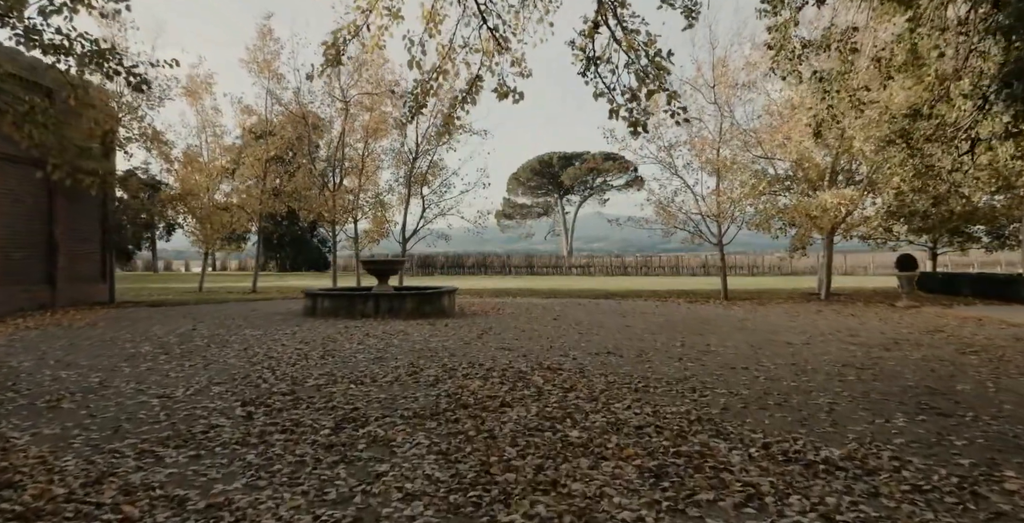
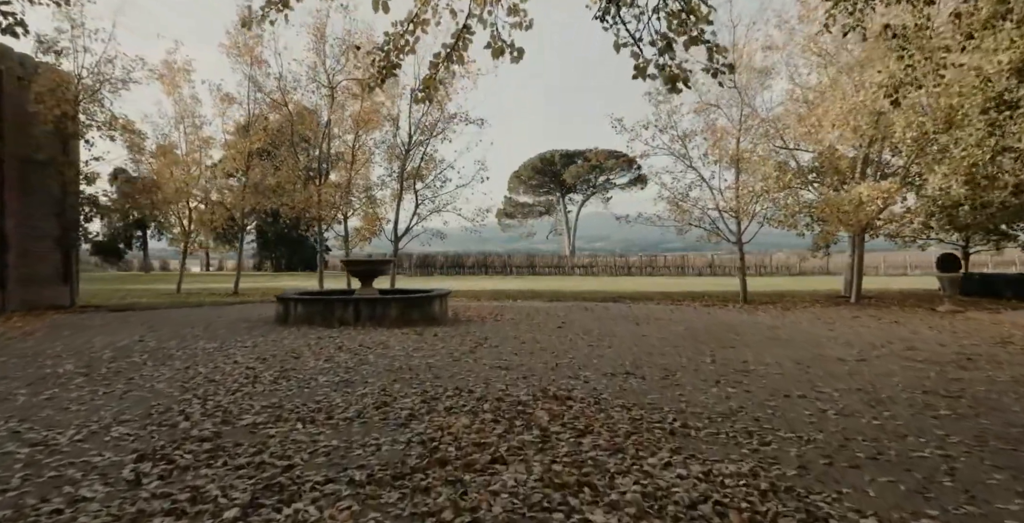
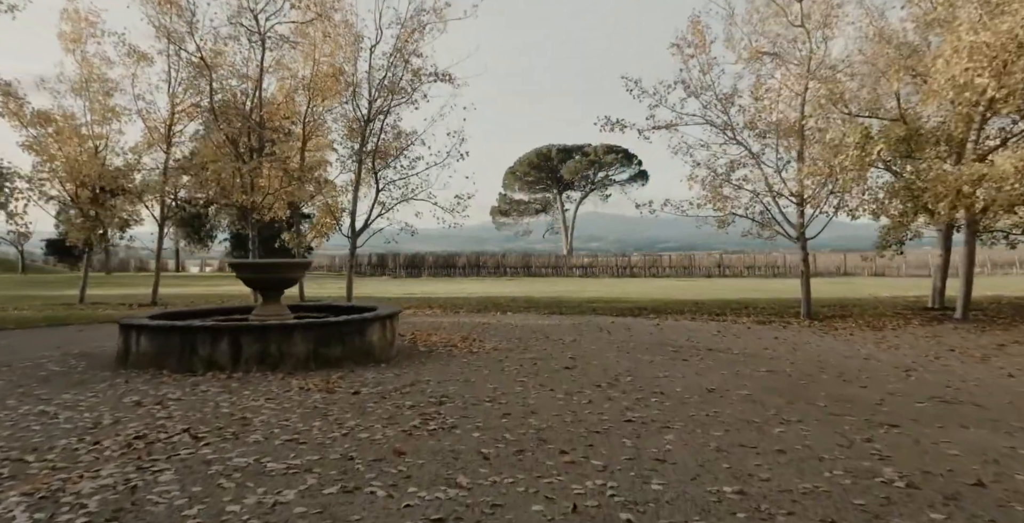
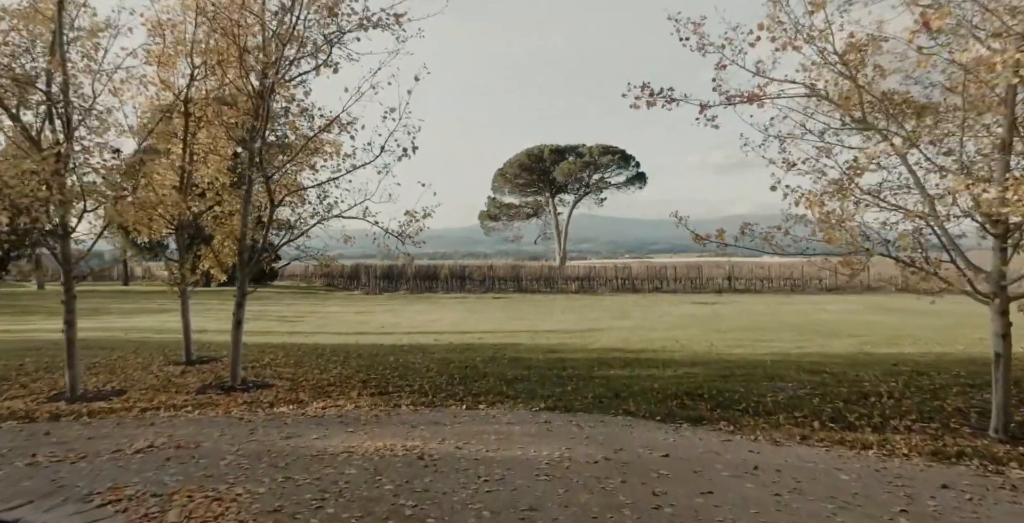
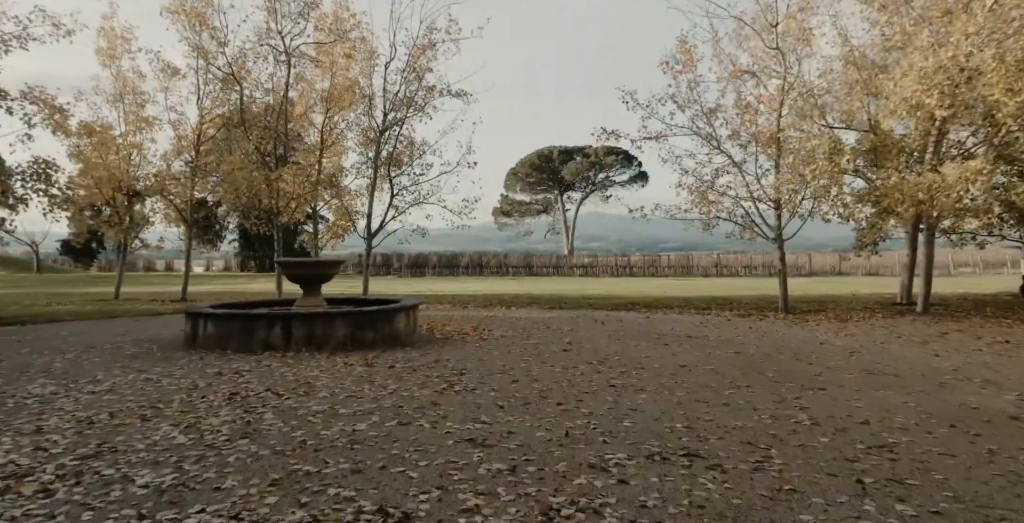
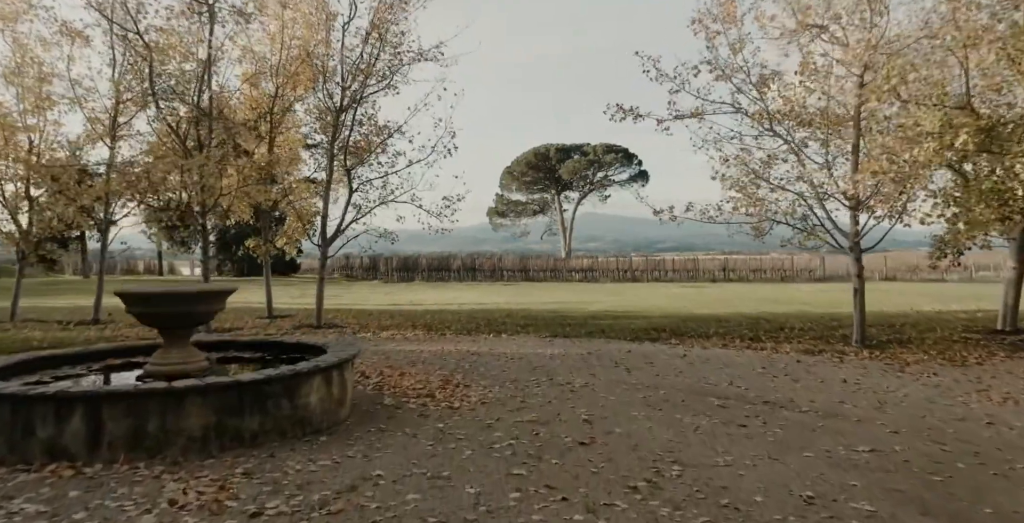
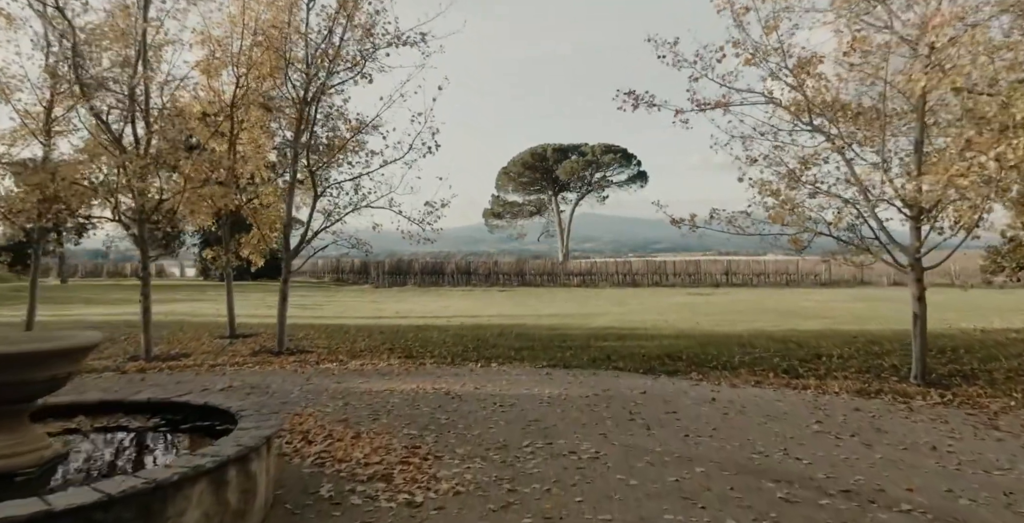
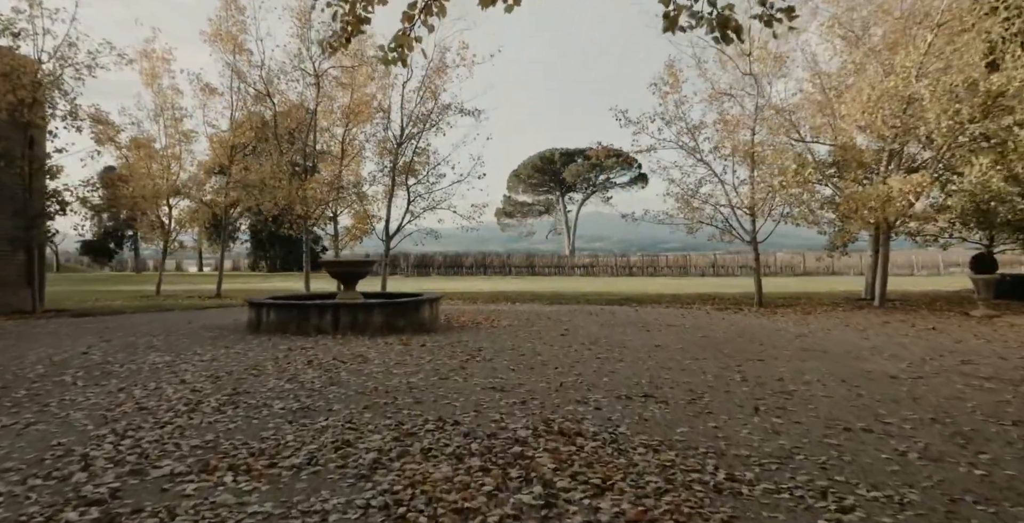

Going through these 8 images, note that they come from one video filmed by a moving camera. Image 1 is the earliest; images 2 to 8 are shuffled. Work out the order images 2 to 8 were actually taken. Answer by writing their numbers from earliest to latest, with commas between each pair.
2, 8, 5, 3, 6, 7, 4
